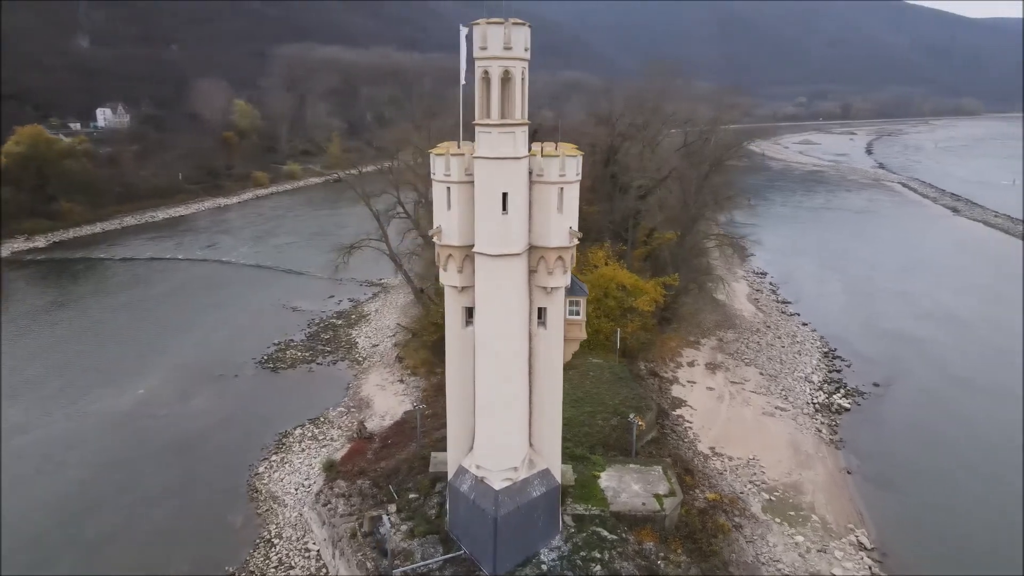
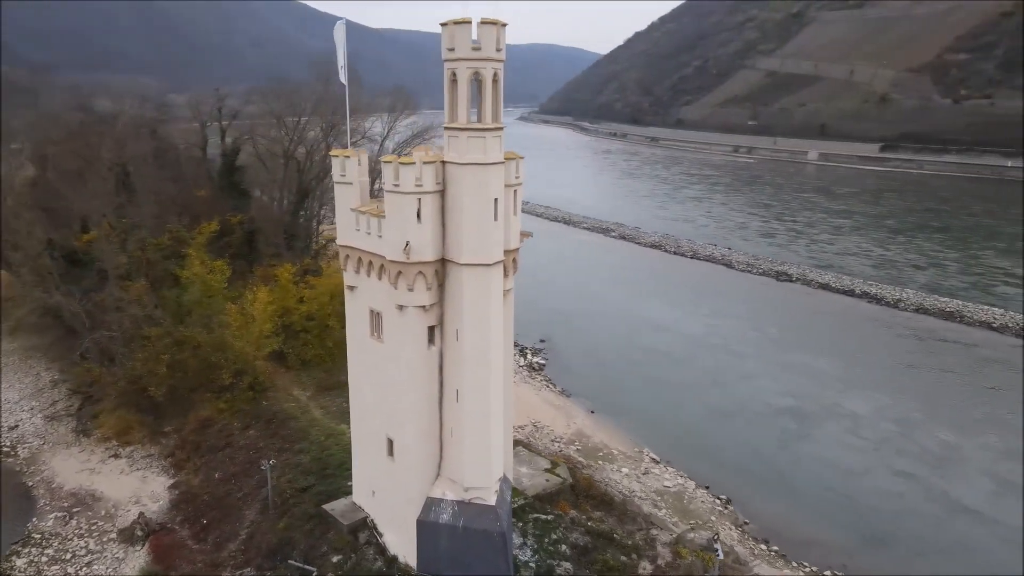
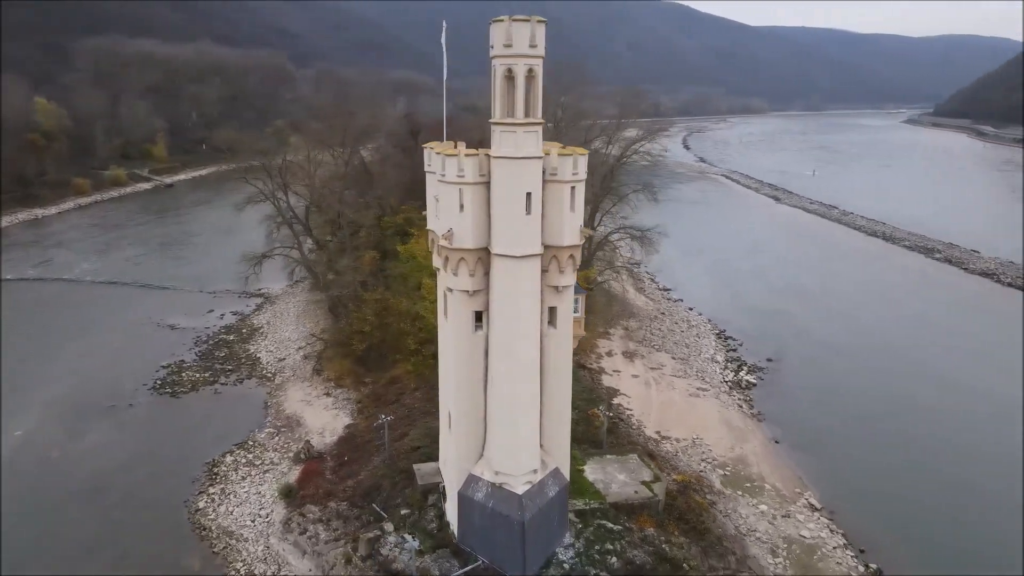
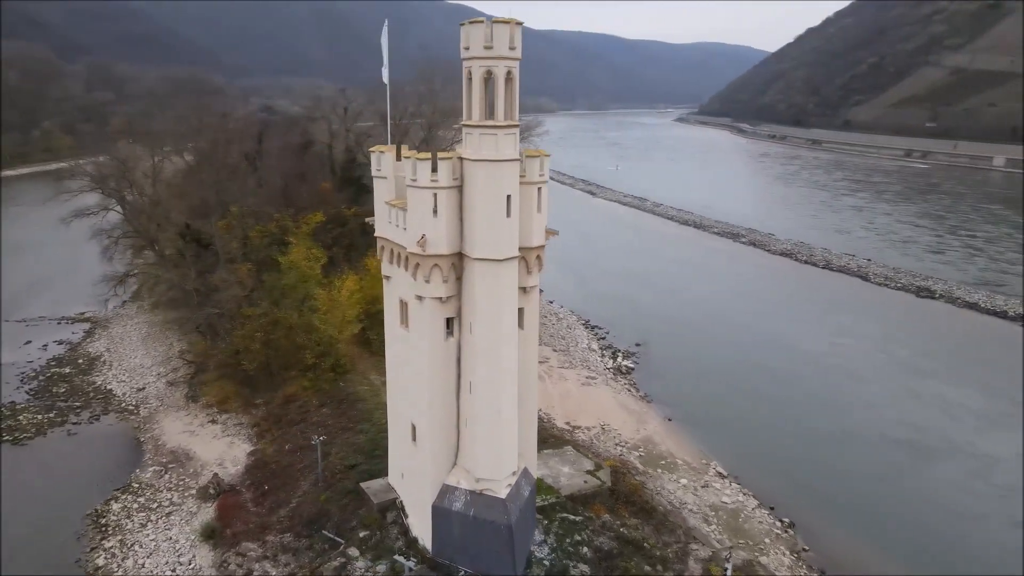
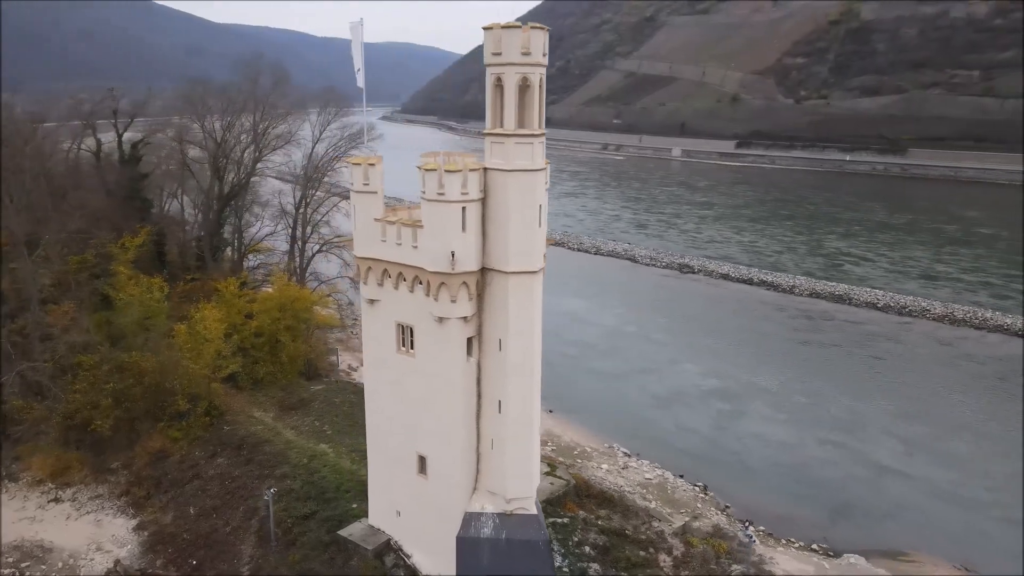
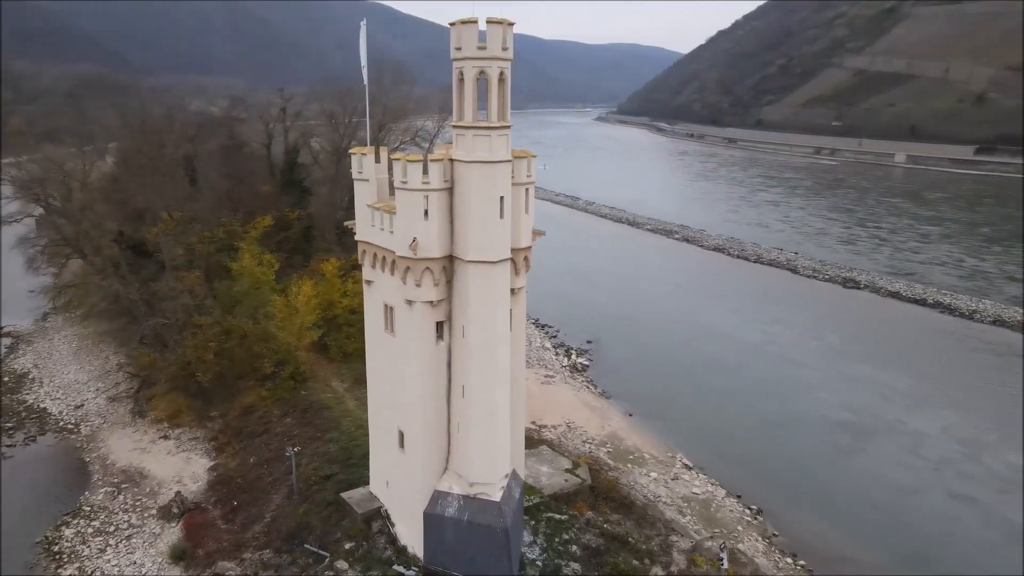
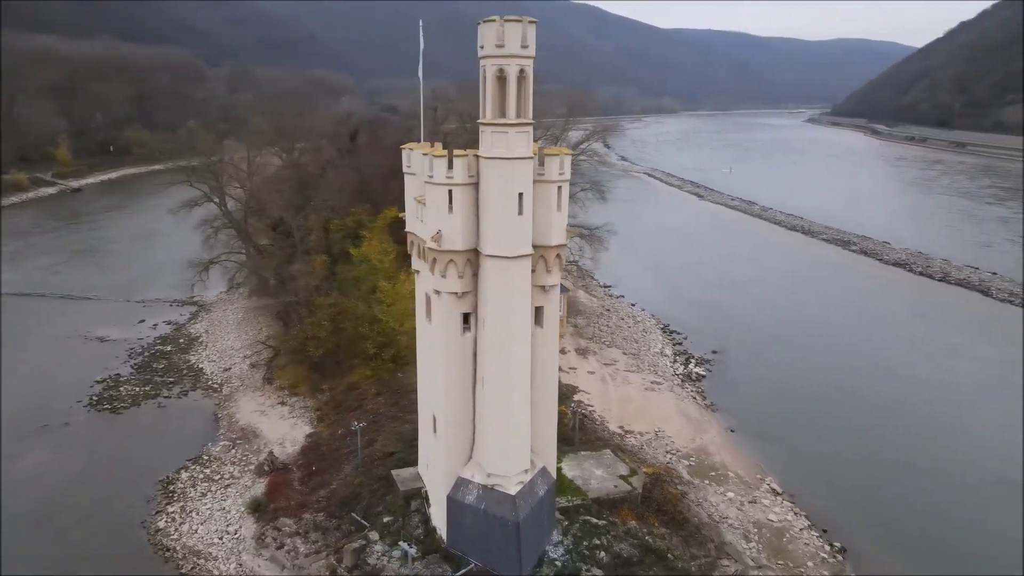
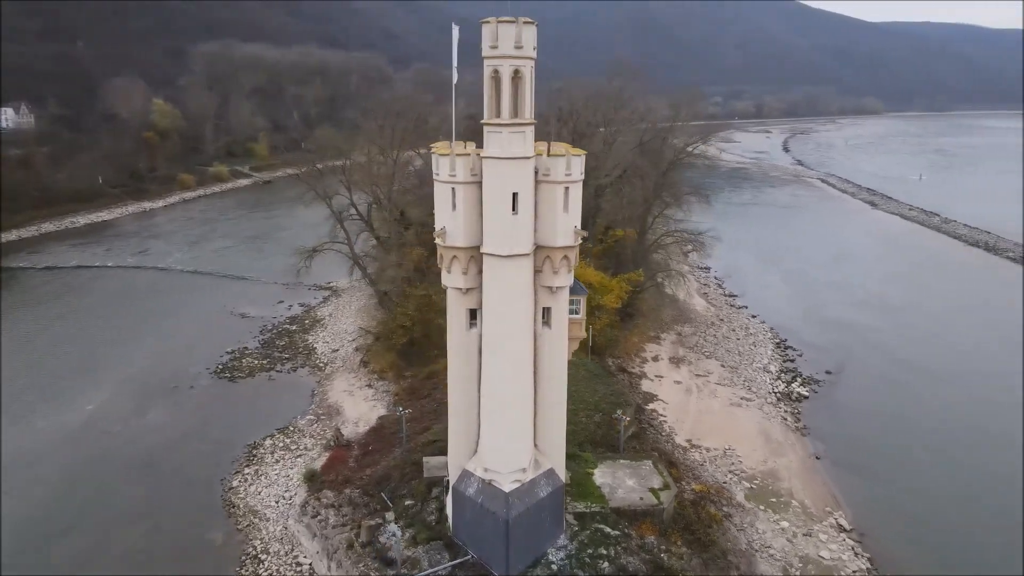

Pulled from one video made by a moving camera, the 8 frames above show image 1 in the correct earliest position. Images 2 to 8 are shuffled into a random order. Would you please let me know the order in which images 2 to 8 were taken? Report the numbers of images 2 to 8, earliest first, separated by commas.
8, 3, 7, 4, 6, 2, 5
